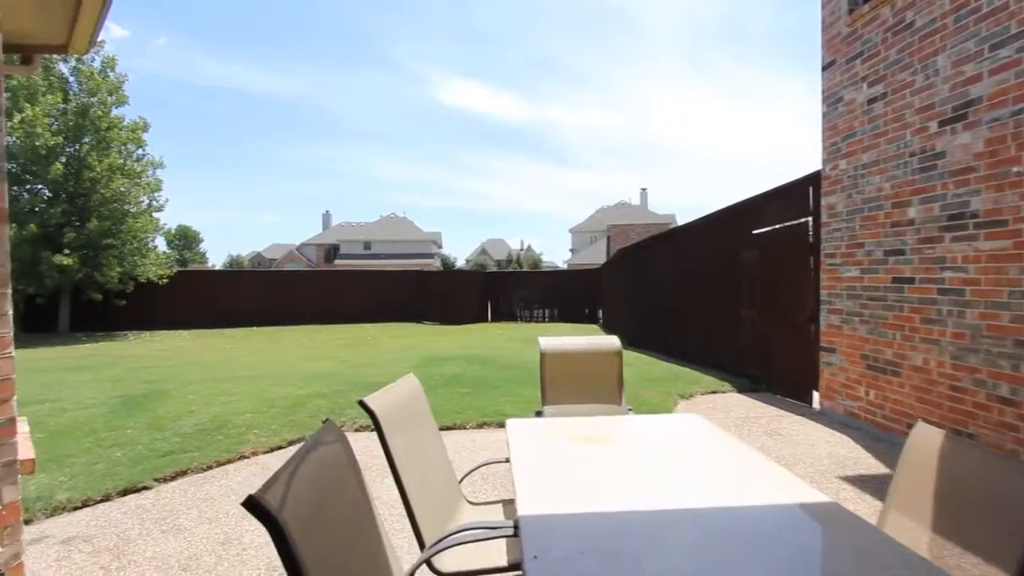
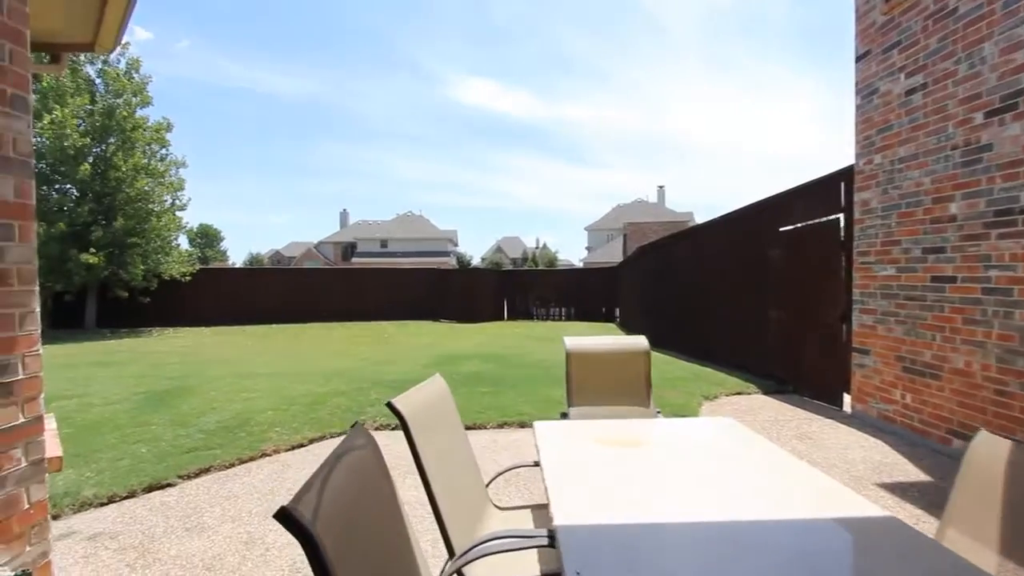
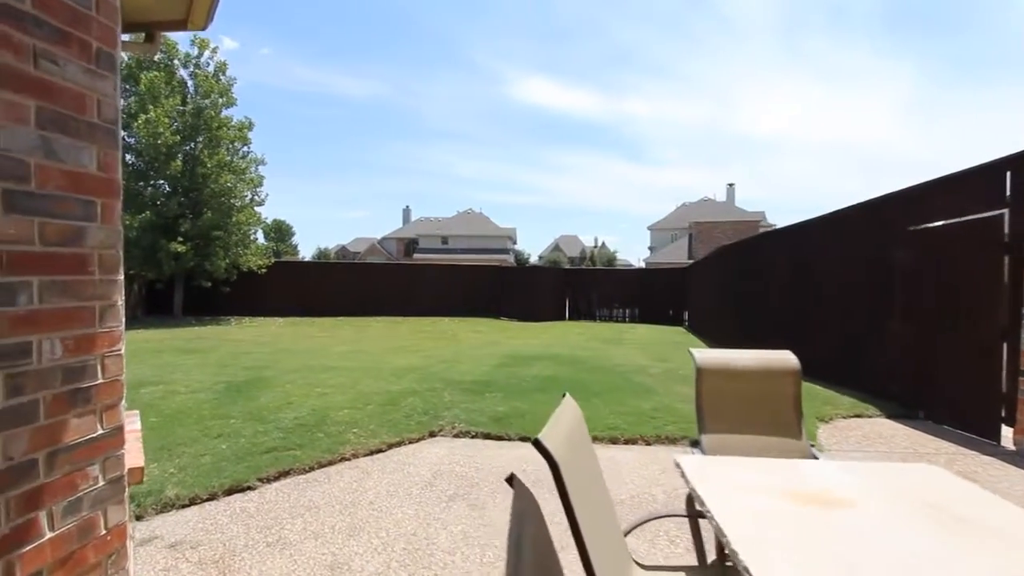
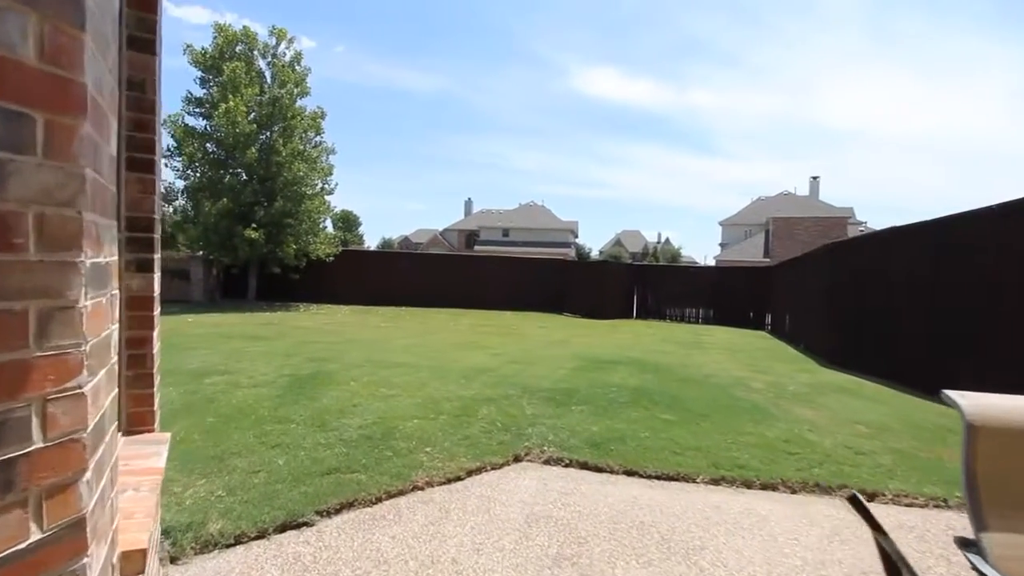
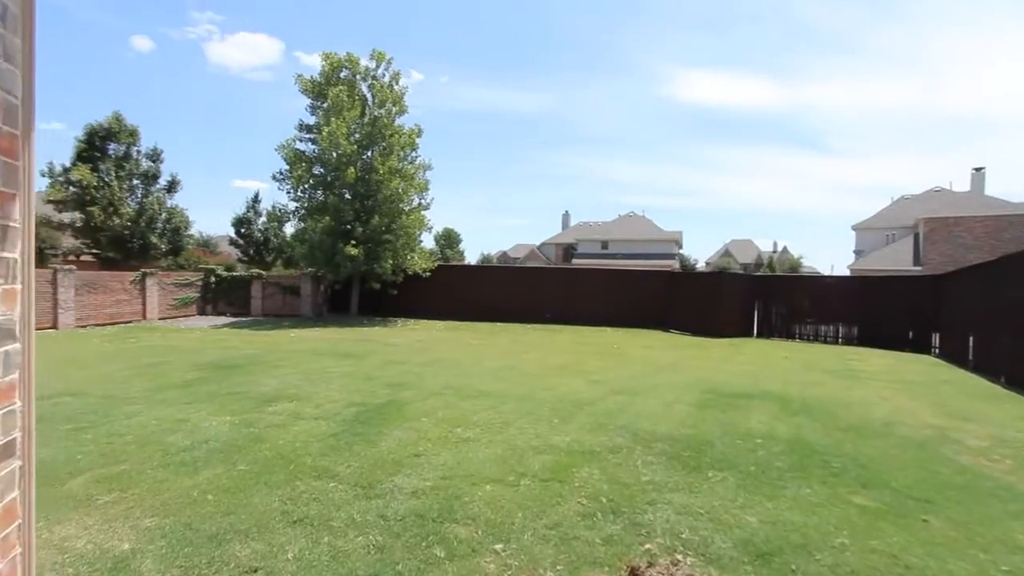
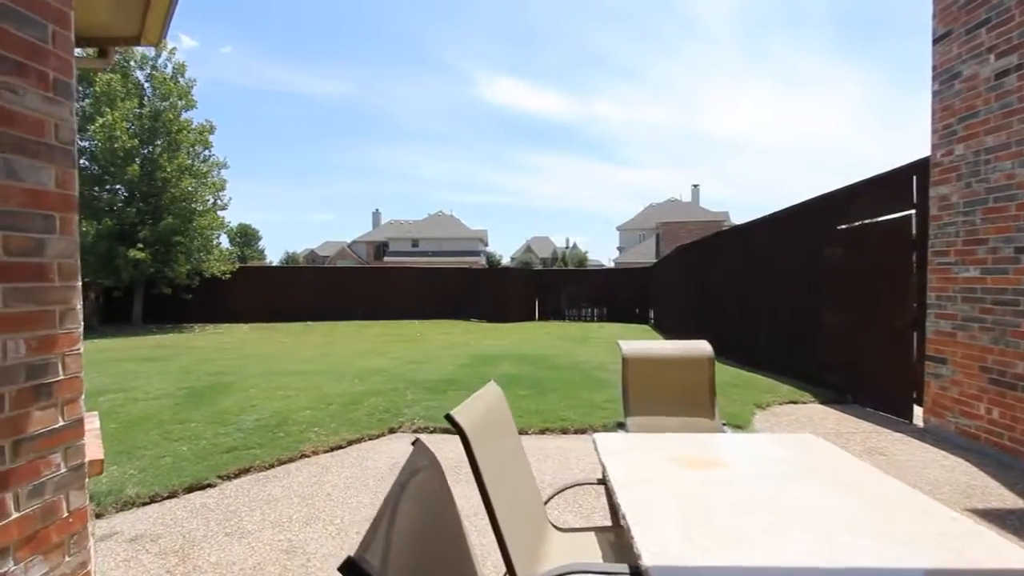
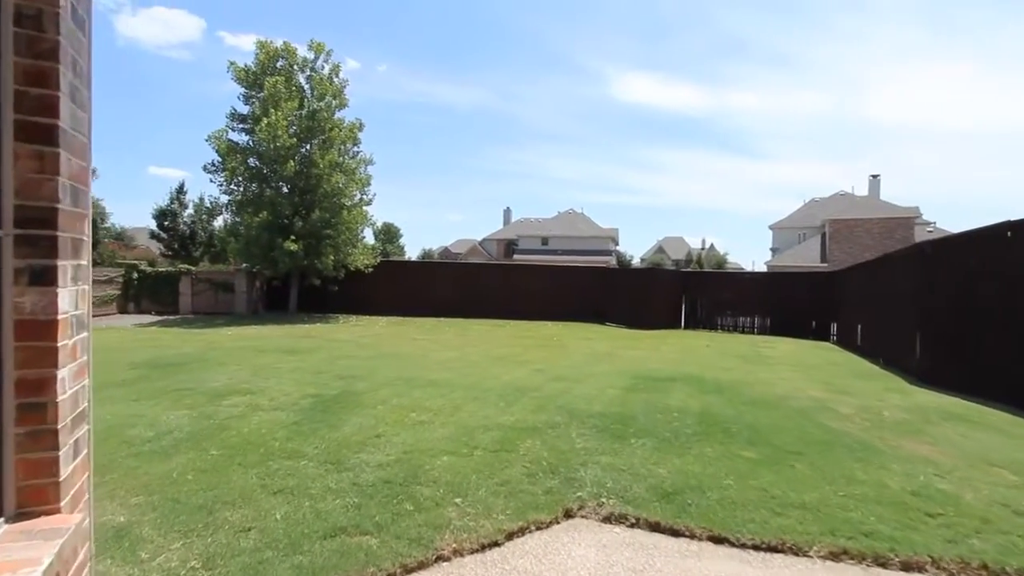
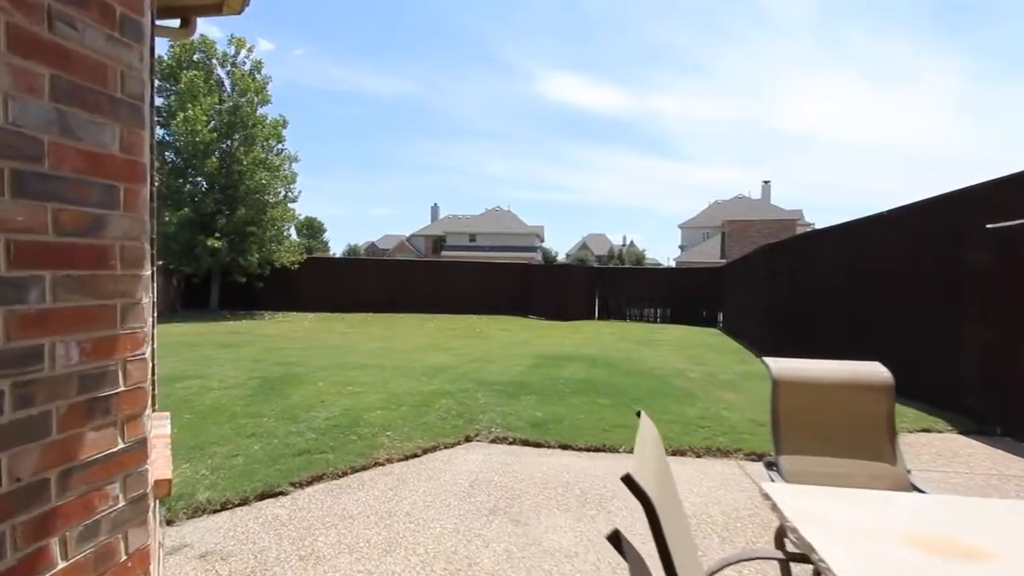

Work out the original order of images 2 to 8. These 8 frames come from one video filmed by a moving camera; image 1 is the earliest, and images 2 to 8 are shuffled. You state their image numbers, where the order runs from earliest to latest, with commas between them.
2, 6, 3, 8, 4, 7, 5
